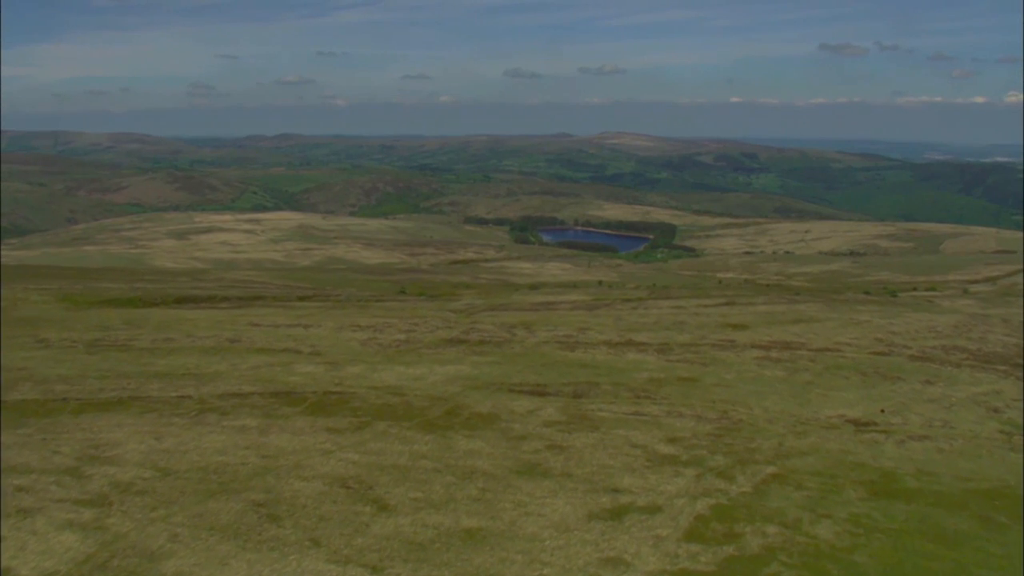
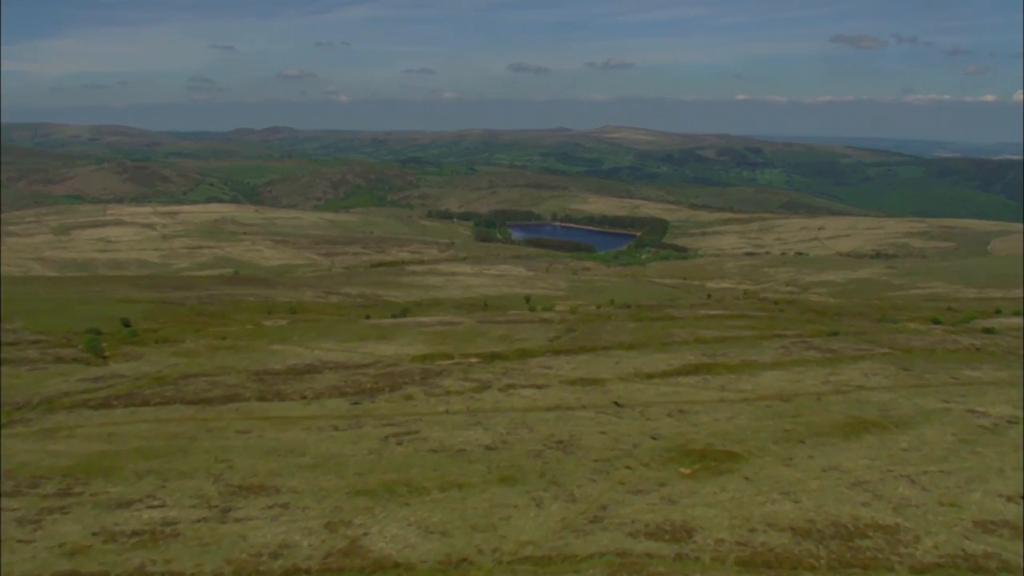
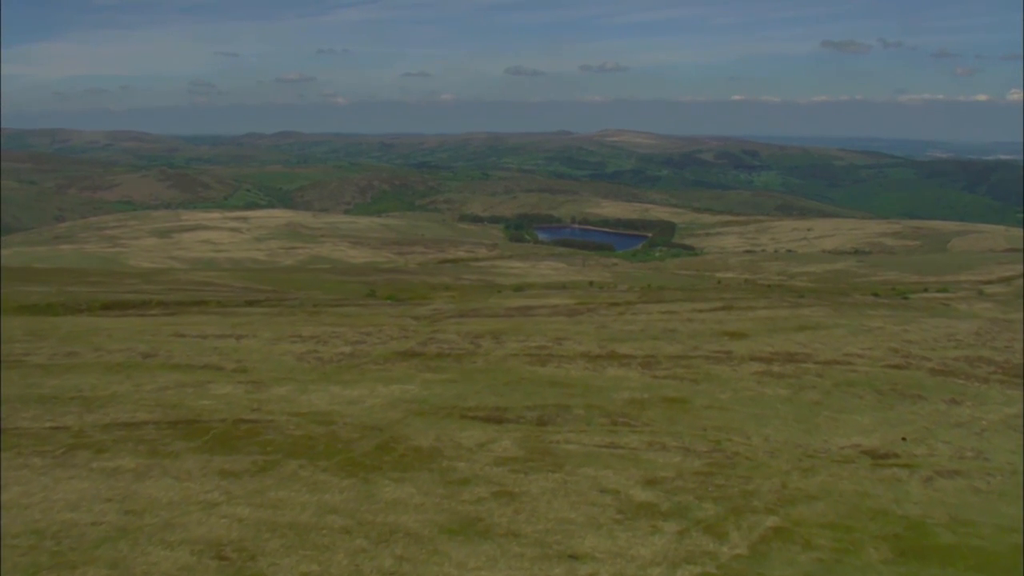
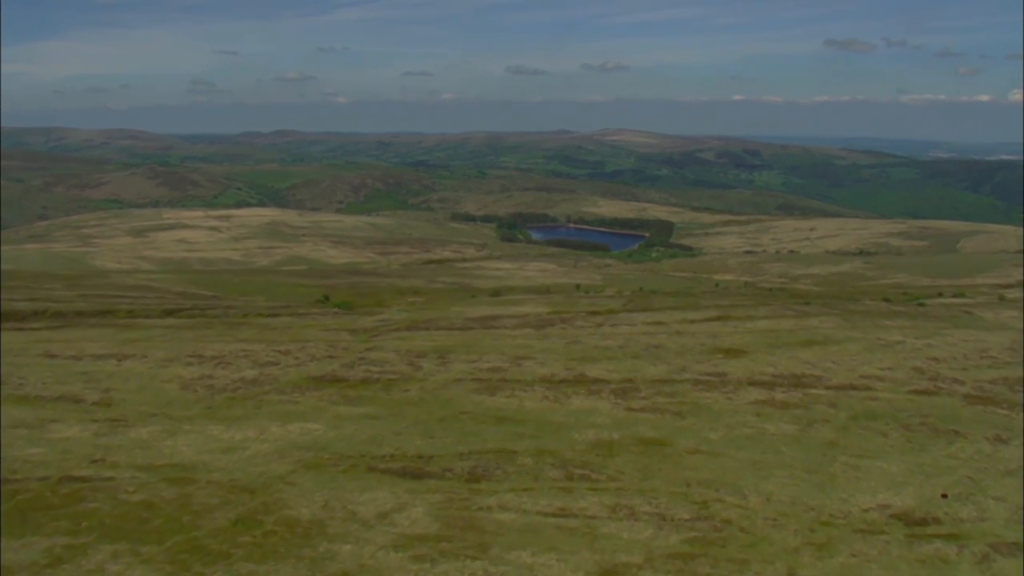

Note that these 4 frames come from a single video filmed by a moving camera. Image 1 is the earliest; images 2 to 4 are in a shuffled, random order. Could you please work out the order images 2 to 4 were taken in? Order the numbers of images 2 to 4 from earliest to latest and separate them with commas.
3, 4, 2
